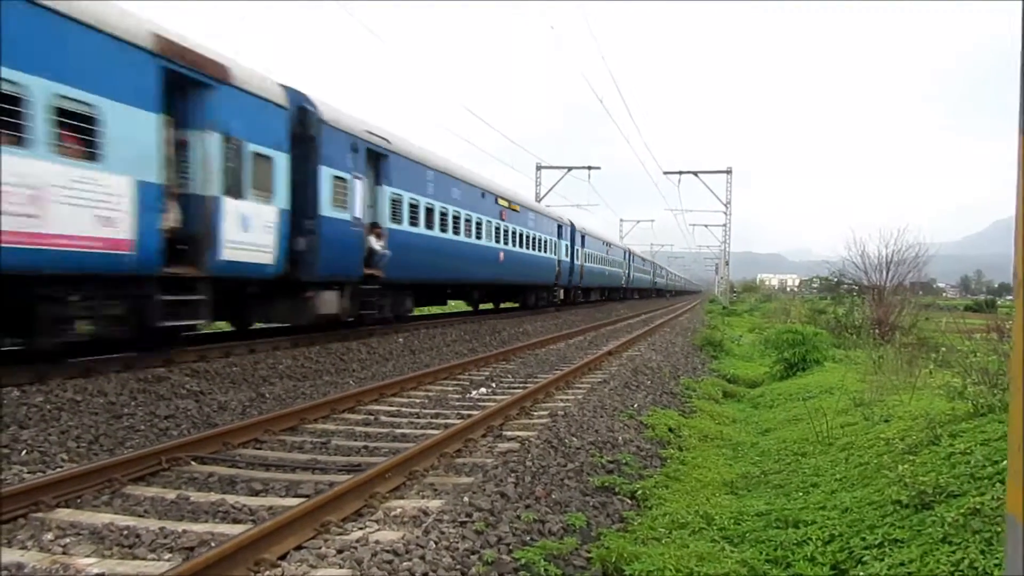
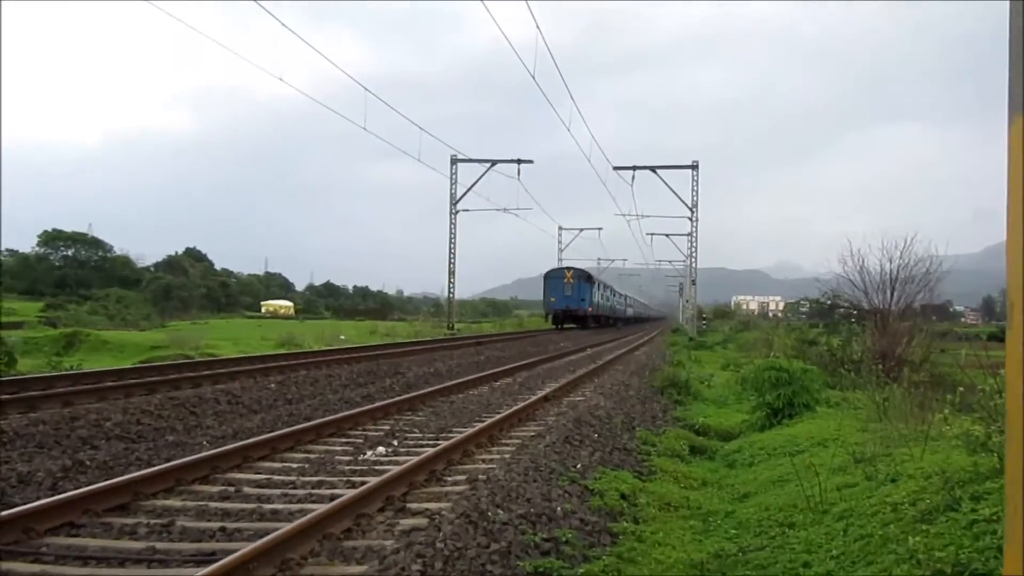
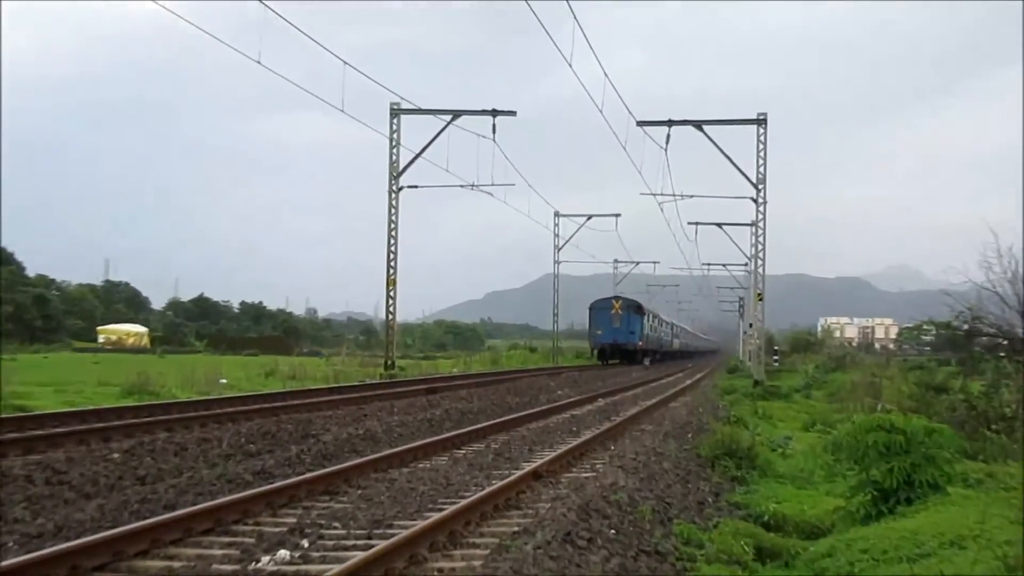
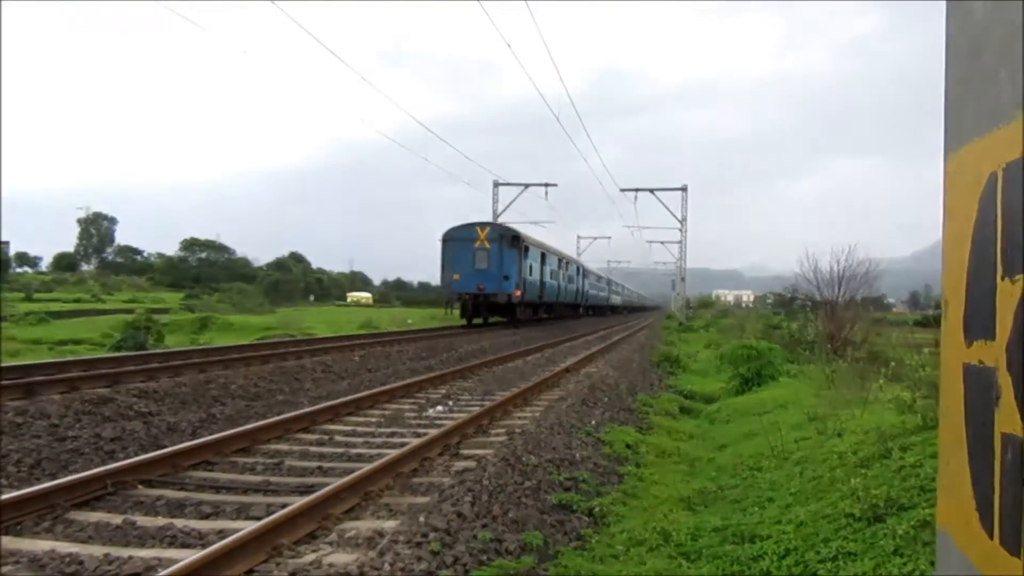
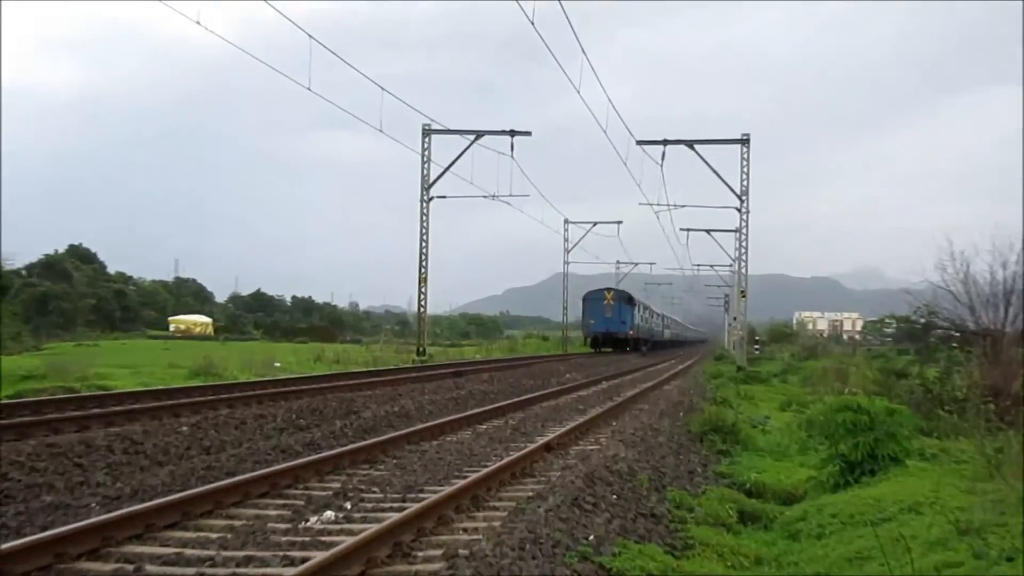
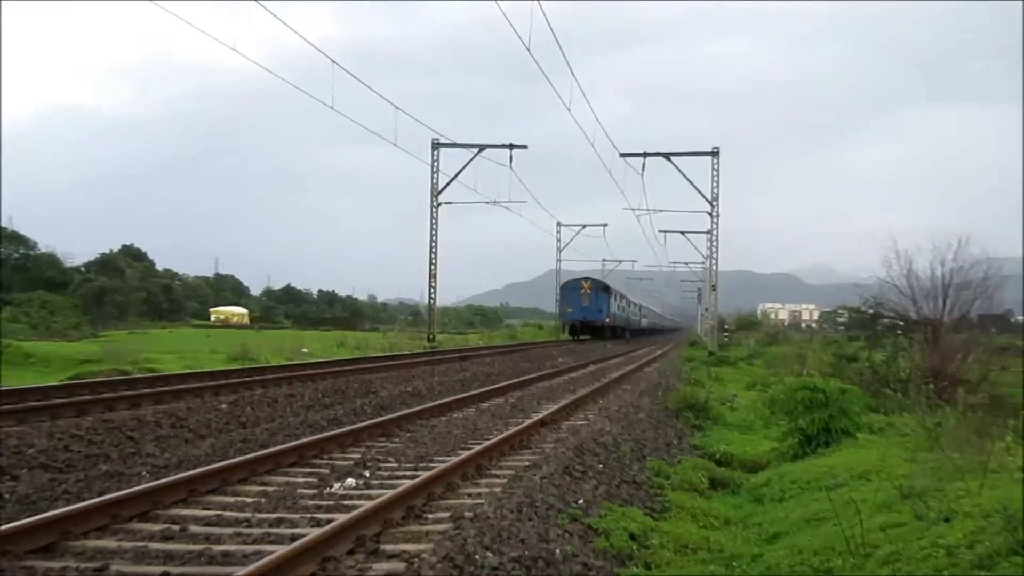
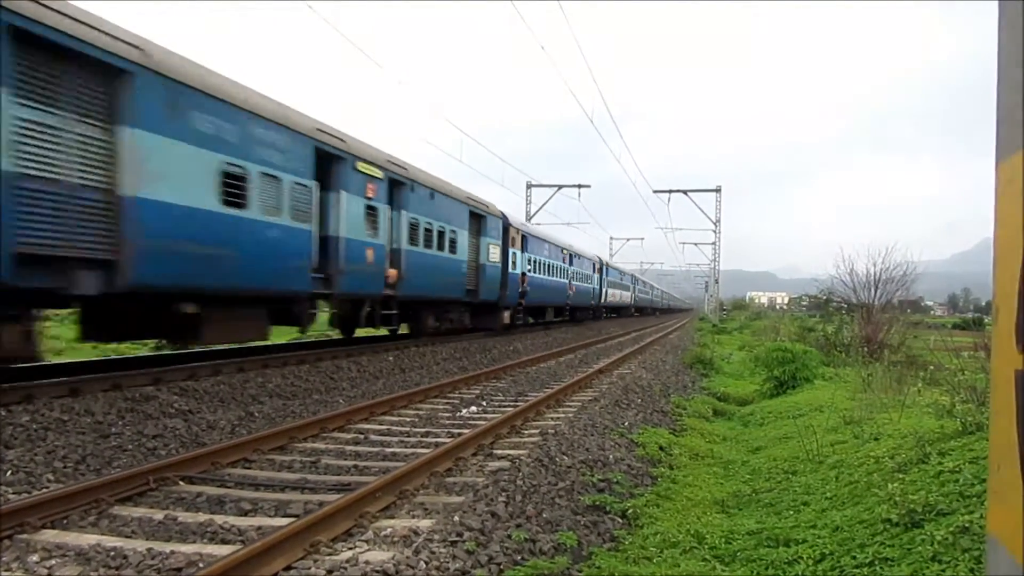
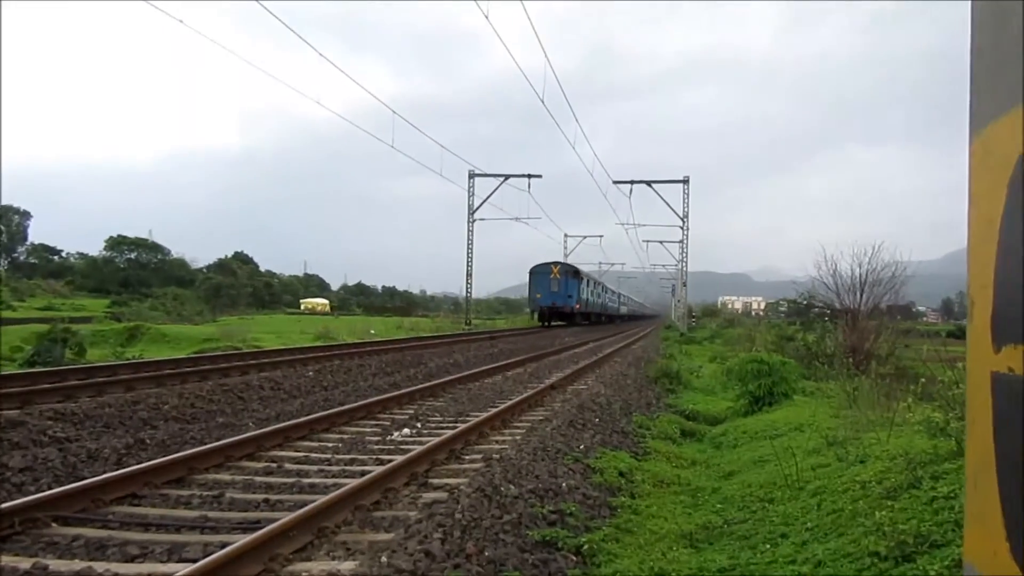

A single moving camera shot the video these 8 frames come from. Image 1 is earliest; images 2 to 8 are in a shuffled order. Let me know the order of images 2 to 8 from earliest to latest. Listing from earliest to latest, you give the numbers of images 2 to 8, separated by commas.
7, 4, 8, 2, 6, 5, 3
